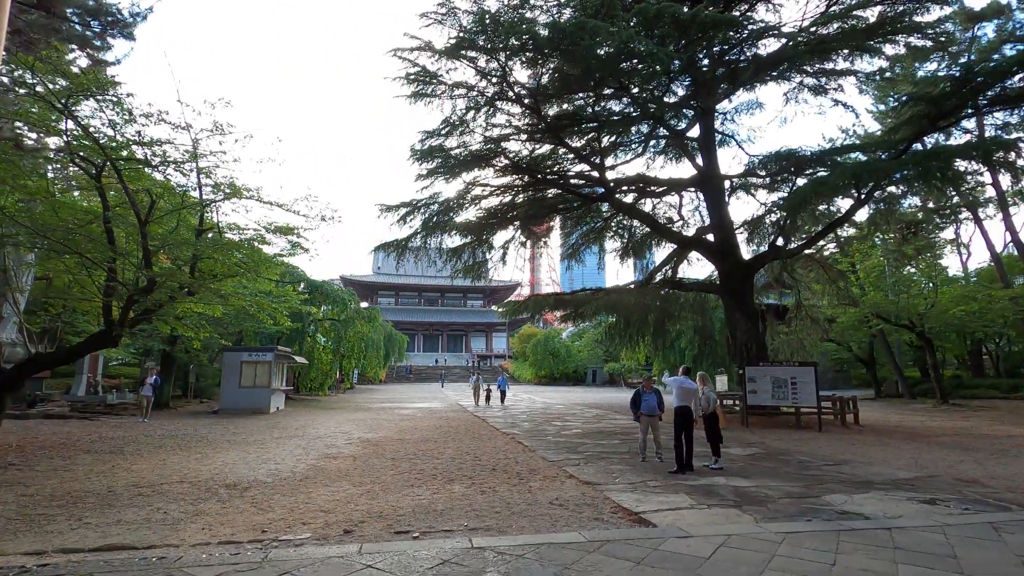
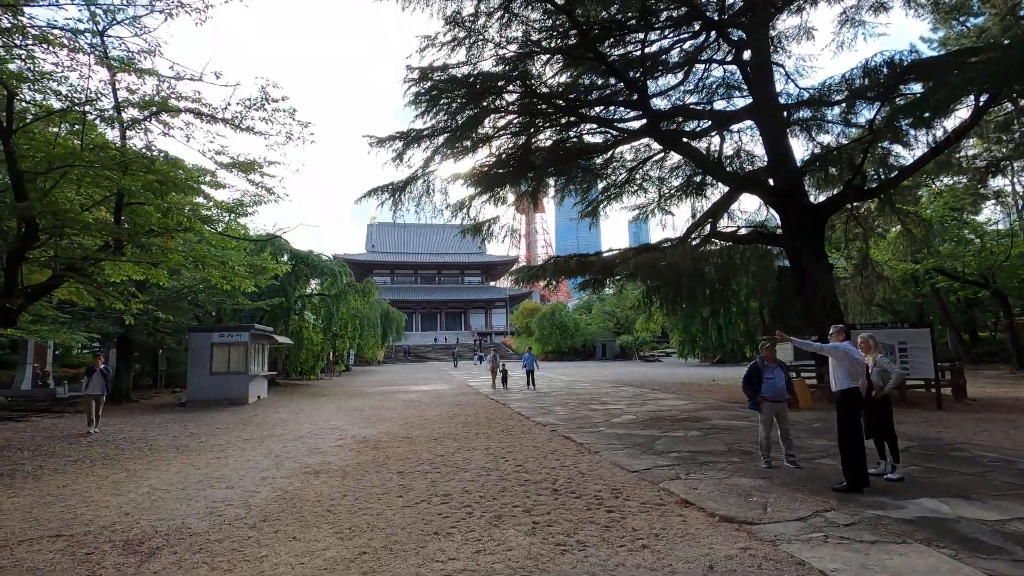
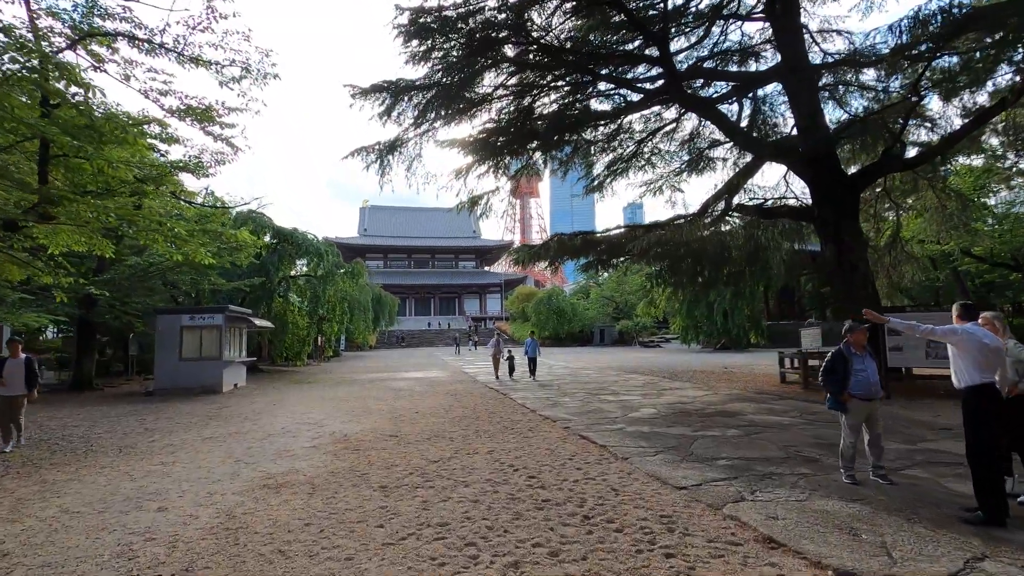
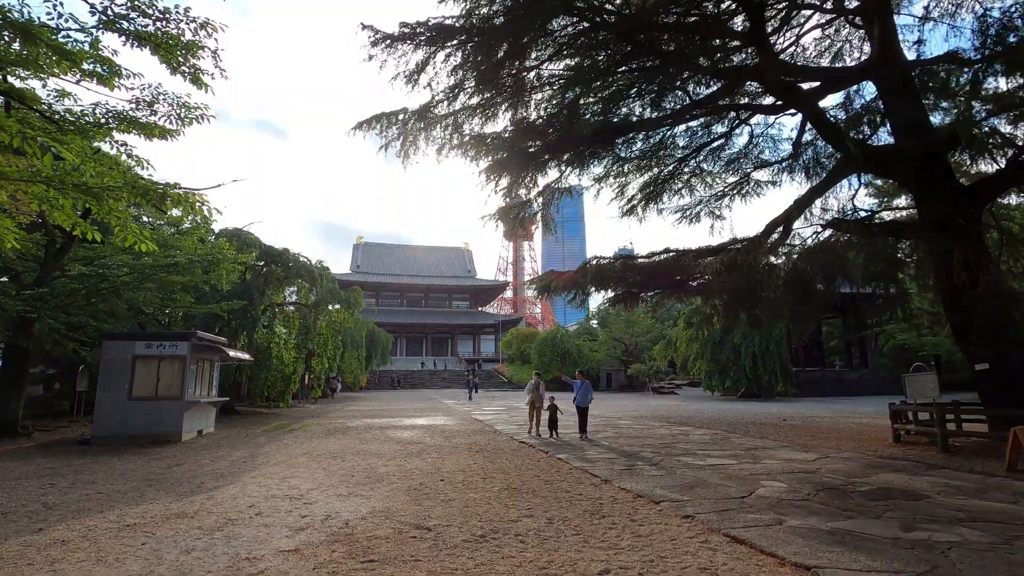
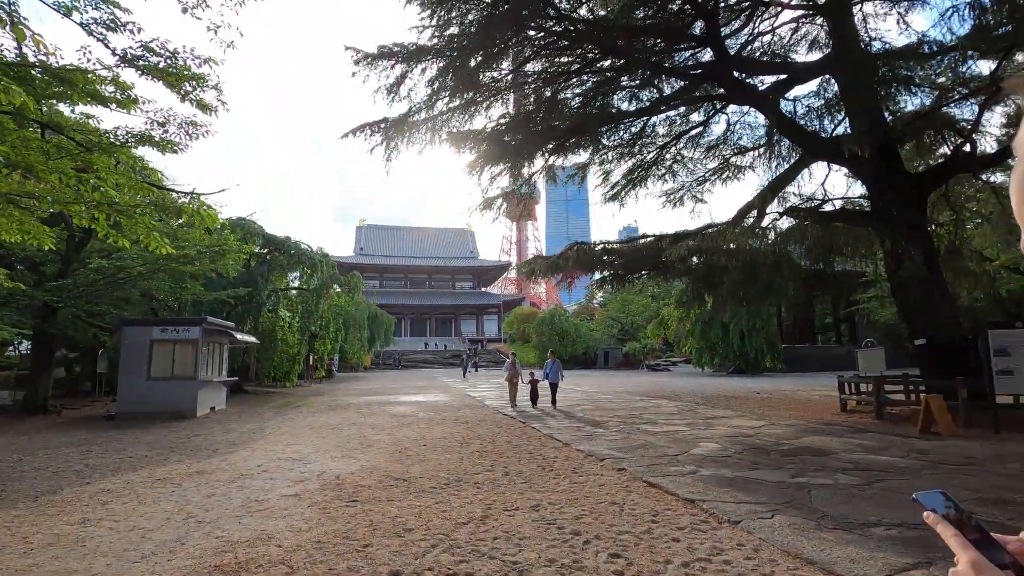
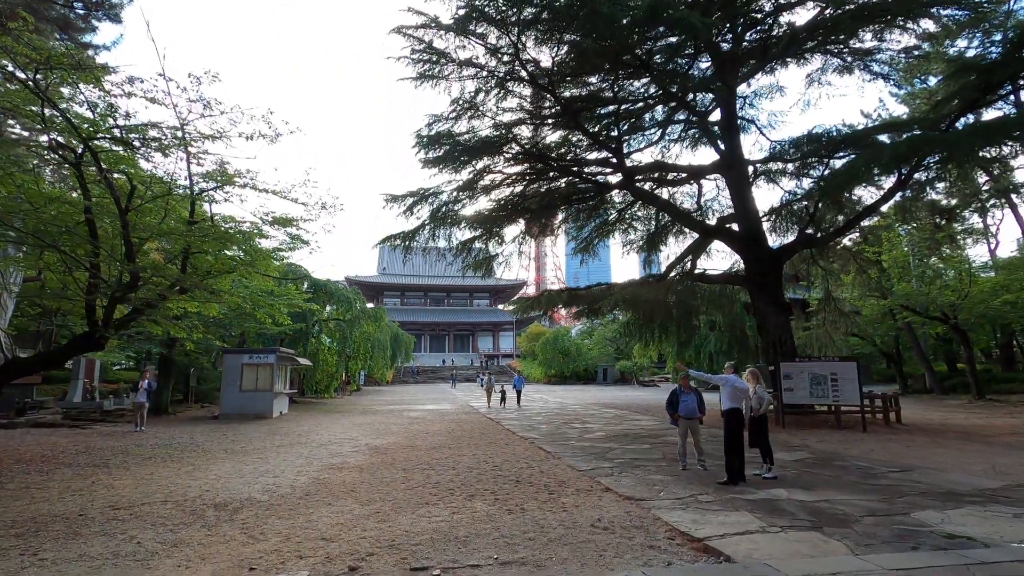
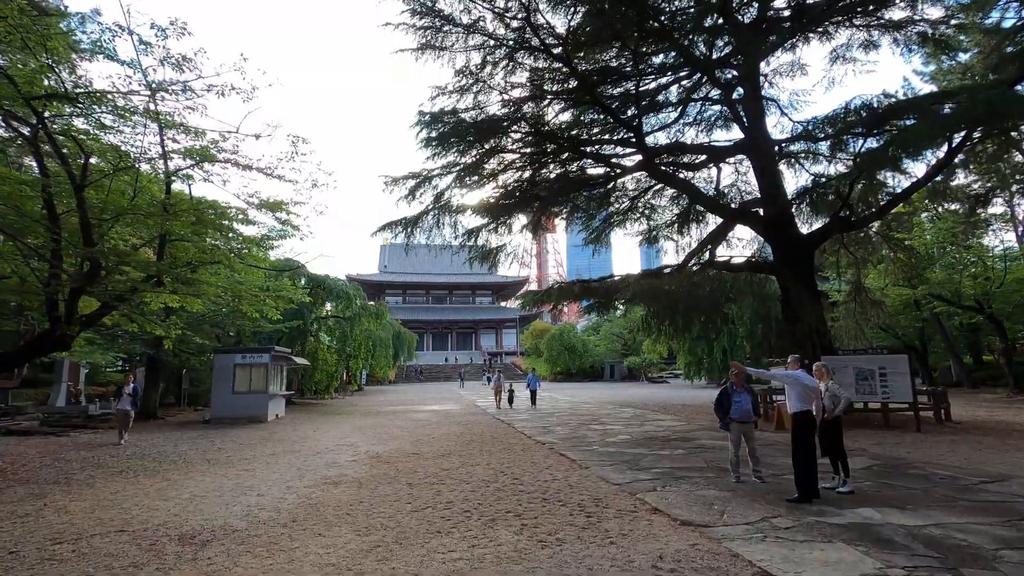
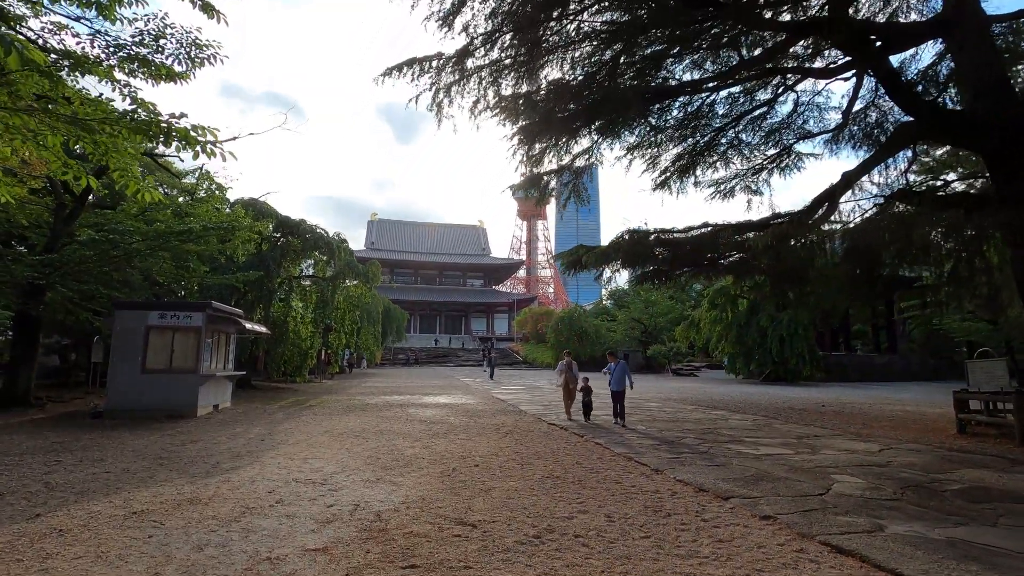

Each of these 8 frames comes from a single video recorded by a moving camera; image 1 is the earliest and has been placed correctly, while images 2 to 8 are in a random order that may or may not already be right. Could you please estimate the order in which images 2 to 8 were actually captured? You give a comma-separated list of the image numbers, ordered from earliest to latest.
6, 7, 2, 3, 5, 4, 8
